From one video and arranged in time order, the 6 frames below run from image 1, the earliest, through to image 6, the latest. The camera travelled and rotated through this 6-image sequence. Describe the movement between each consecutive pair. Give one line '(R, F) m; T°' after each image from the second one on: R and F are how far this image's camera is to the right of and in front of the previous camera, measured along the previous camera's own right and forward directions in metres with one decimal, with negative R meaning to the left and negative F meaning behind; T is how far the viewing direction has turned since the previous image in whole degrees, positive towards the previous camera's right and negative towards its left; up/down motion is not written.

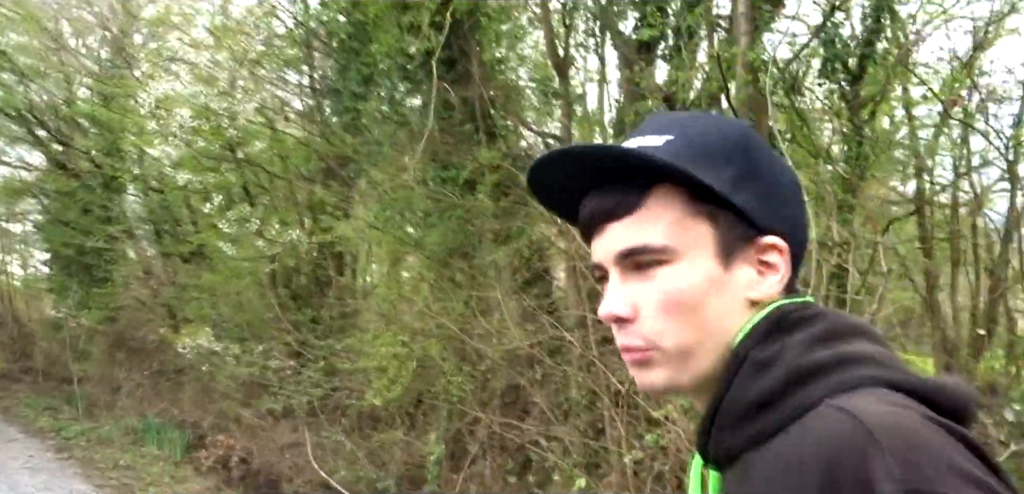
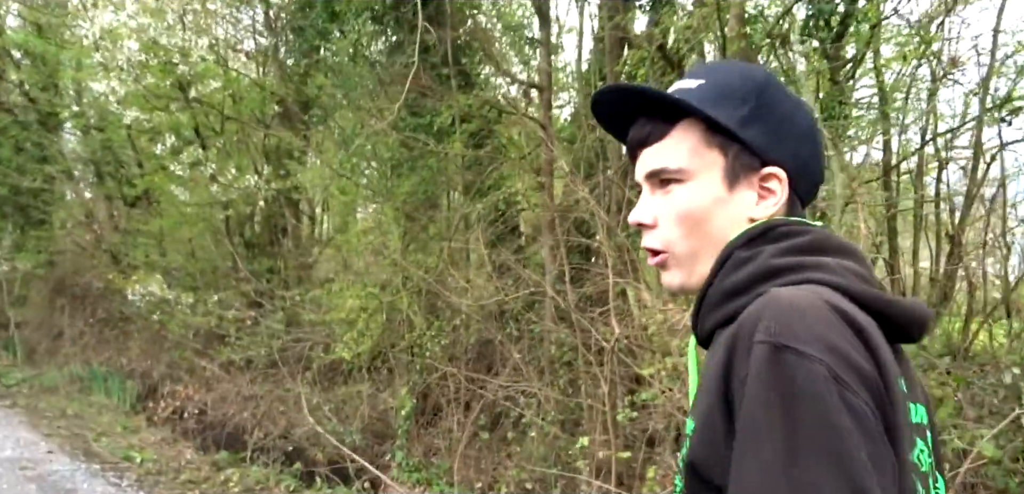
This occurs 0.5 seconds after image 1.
(-0.3, +0.2) m; +4°
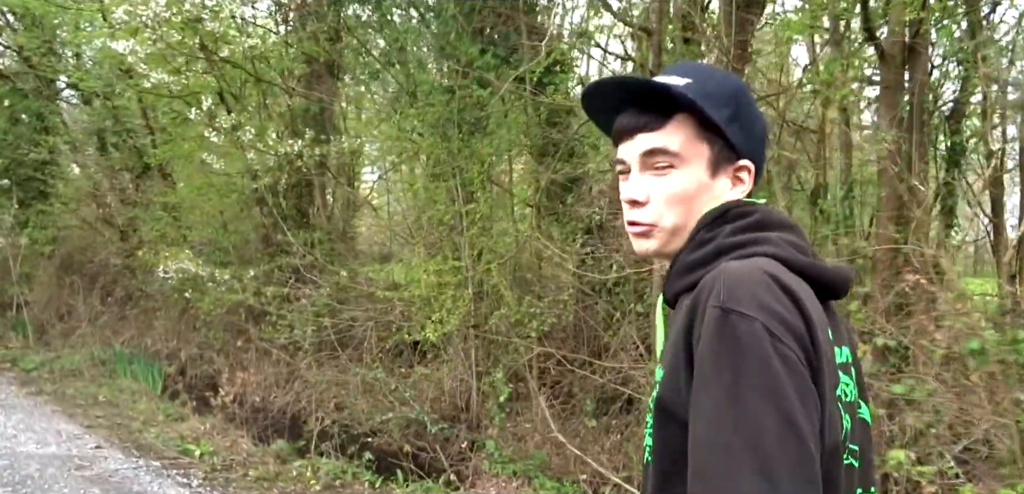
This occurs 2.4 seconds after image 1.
(-1.0, +0.8) m; +1°
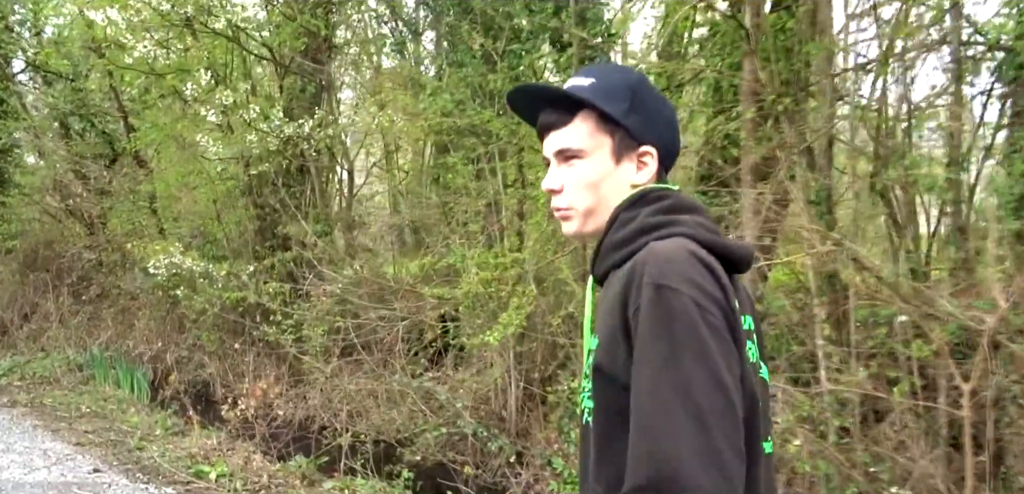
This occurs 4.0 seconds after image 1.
(-0.8, +0.8) m; +3°
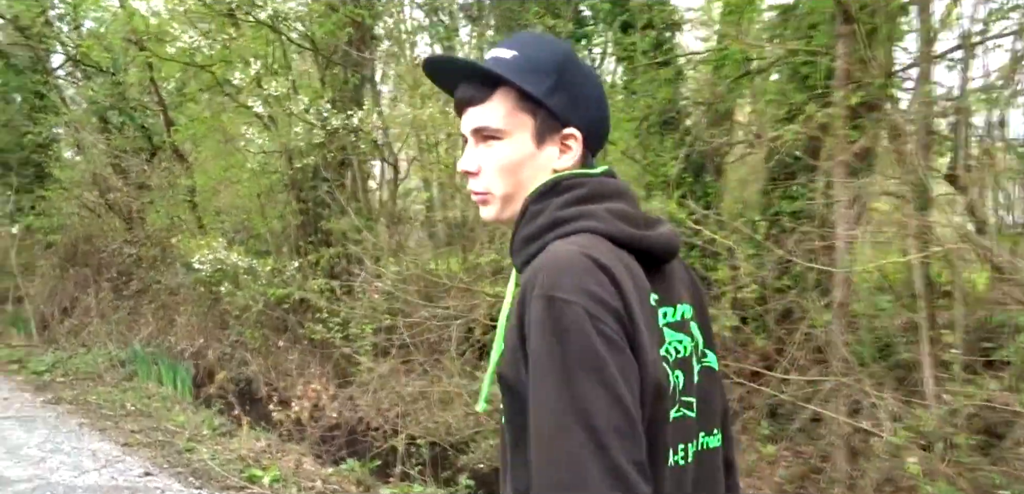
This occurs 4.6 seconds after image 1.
(-0.3, +0.3) m; -2°
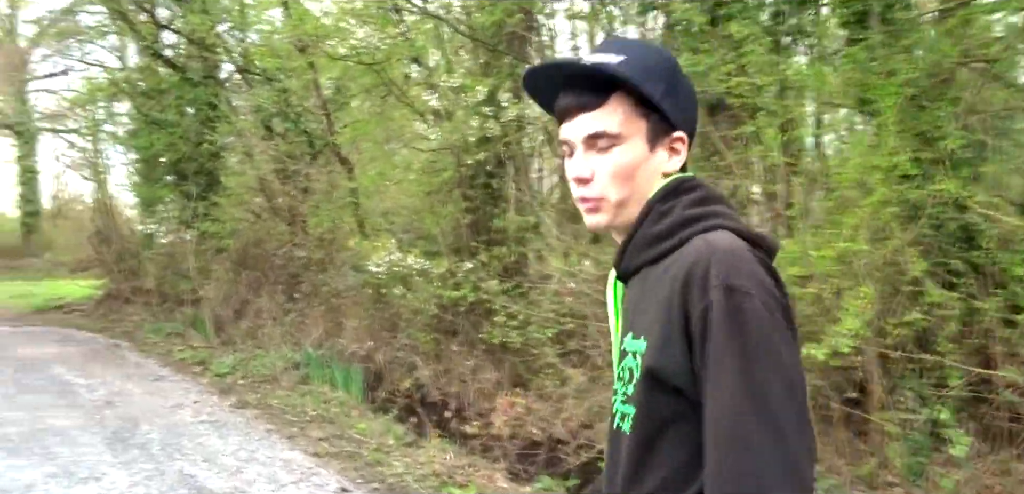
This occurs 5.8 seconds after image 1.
(-0.6, +0.6) m; -10°
